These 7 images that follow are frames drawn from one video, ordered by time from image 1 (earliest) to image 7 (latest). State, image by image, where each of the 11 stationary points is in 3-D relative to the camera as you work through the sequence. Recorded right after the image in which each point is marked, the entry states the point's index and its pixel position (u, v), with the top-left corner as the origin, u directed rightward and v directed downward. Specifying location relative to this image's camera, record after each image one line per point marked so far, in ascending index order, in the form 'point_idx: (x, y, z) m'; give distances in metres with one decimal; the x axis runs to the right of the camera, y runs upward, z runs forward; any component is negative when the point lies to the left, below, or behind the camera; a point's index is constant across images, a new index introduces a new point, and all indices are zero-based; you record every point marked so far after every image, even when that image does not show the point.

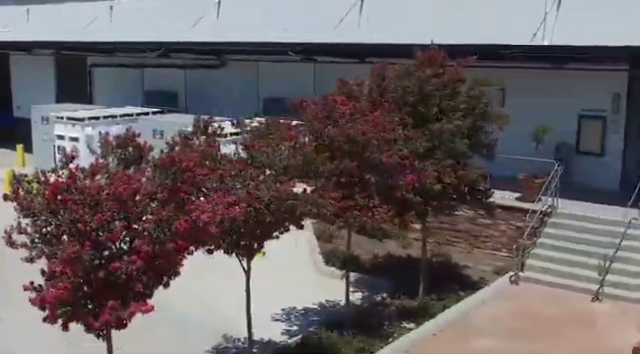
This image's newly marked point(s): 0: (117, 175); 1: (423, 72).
0: (-1.8, 0.0, +5.9) m
1: (+1.6, +1.5, +9.9) m
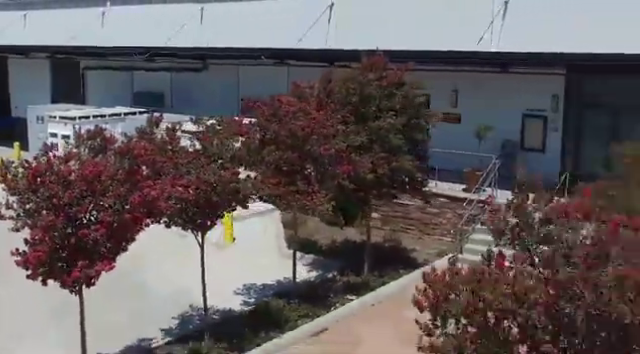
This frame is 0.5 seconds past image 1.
0: (-2.6, +0.2, +7.4) m
1: (+0.8, +1.7, +11.4) m
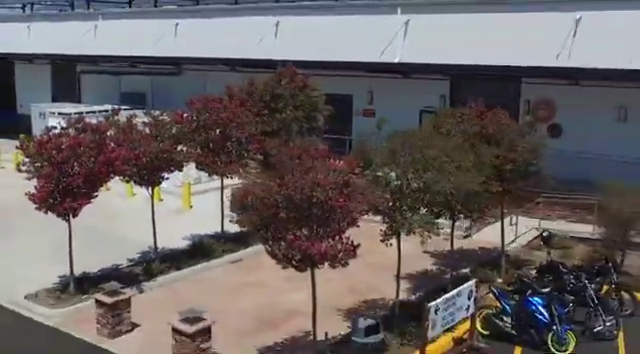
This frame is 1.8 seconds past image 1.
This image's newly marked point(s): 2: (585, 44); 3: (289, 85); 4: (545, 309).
0: (-4.4, +0.7, +11.8) m
1: (-1.0, +2.2, +15.8) m
2: (+6.8, +3.4, +17.0) m
3: (-0.7, +2.2, +15.7) m
4: (+3.5, -2.0, +10.5) m
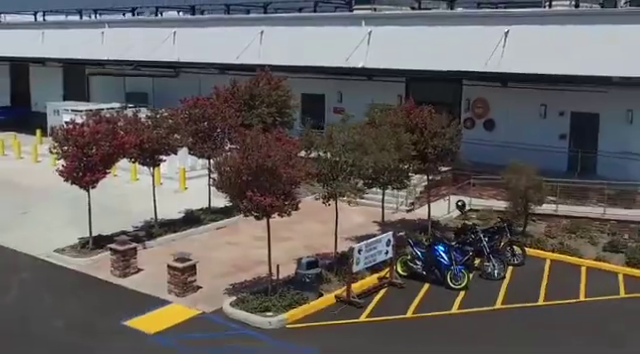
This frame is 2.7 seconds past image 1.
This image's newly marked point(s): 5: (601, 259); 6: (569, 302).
0: (-5.3, +1.2, +15.4) m
1: (-1.9, +2.7, +19.3) m
2: (+5.9, +3.8, +20.6) m
3: (-1.6, +2.6, +19.3) m
4: (+2.6, -1.6, +14.1) m
5: (+6.5, -1.9, +15.6) m
6: (+5.0, -2.5, +13.6) m
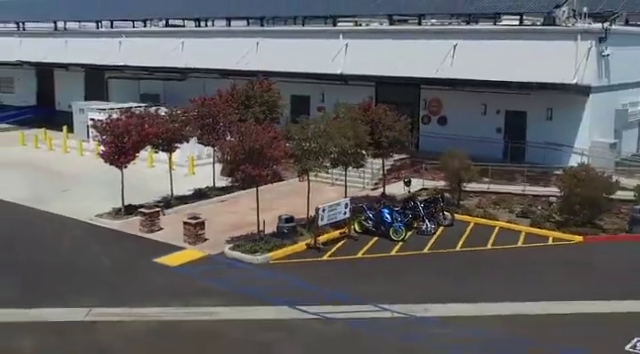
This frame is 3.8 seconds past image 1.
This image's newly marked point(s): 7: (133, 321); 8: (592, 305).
0: (-5.9, +1.7, +20.3) m
1: (-2.5, +3.2, +24.2) m
2: (+5.2, +4.3, +25.4) m
3: (-2.3, +3.2, +24.2) m
4: (+2.0, -1.1, +18.9) m
5: (+5.9, -1.4, +20.5) m
6: (+4.4, -2.0, +18.5) m
7: (-3.9, -3.0, +13.9) m
8: (+6.1, -2.8, +14.8) m
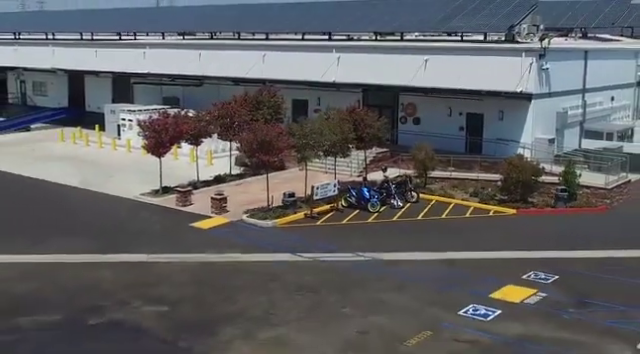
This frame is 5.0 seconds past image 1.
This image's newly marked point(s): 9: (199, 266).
0: (-6.1, +2.2, +26.1) m
1: (-2.7, +3.7, +30.0) m
2: (+5.1, +4.8, +31.2) m
3: (-2.4, +3.7, +30.0) m
4: (+1.8, -0.6, +24.7) m
5: (+5.7, -0.9, +26.3) m
6: (+4.2, -1.5, +24.3) m
7: (-4.1, -2.5, +19.7) m
8: (+5.9, -2.4, +20.6) m
9: (-3.5, -2.6, +19.3) m
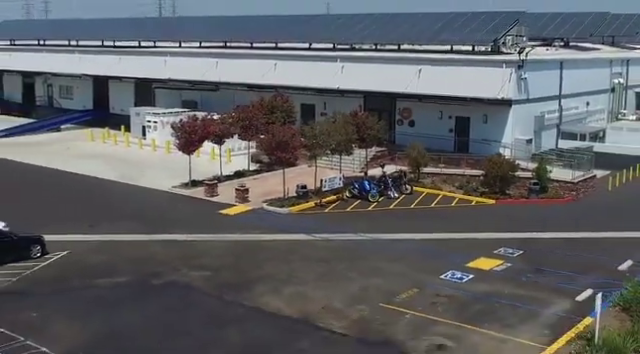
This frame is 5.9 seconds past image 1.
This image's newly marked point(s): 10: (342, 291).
0: (-5.8, +2.5, +30.3) m
1: (-2.4, +3.9, +34.3) m
2: (+5.4, +5.0, +35.5) m
3: (-2.1, +3.9, +34.3) m
4: (+2.1, -0.3, +29.0) m
5: (+6.0, -0.7, +30.6) m
6: (+4.5, -1.3, +28.5) m
7: (-3.7, -2.3, +24.0) m
8: (+6.2, -2.2, +24.9) m
9: (-3.2, -2.3, +23.6) m
10: (+0.6, -3.2, +18.8) m
